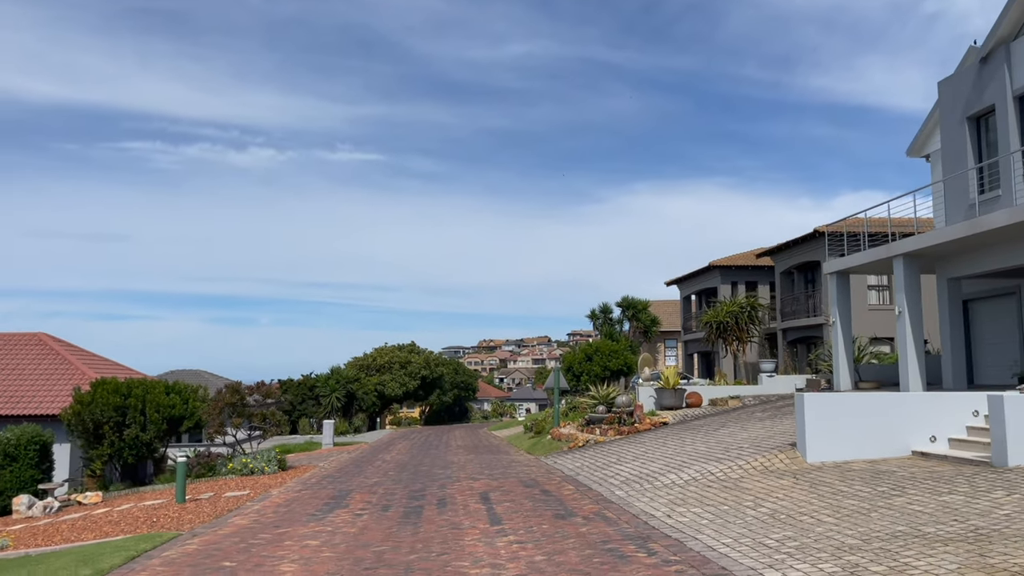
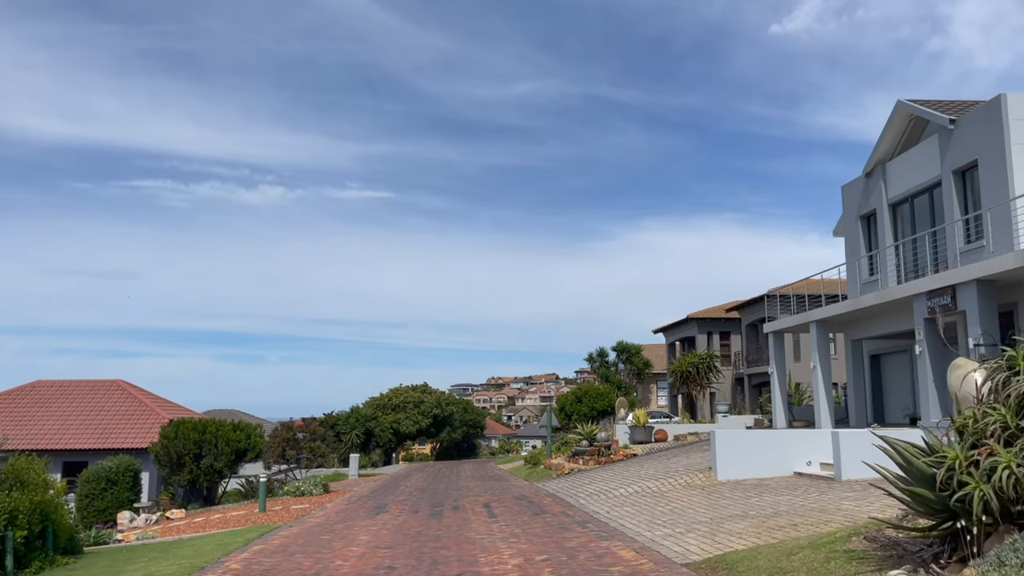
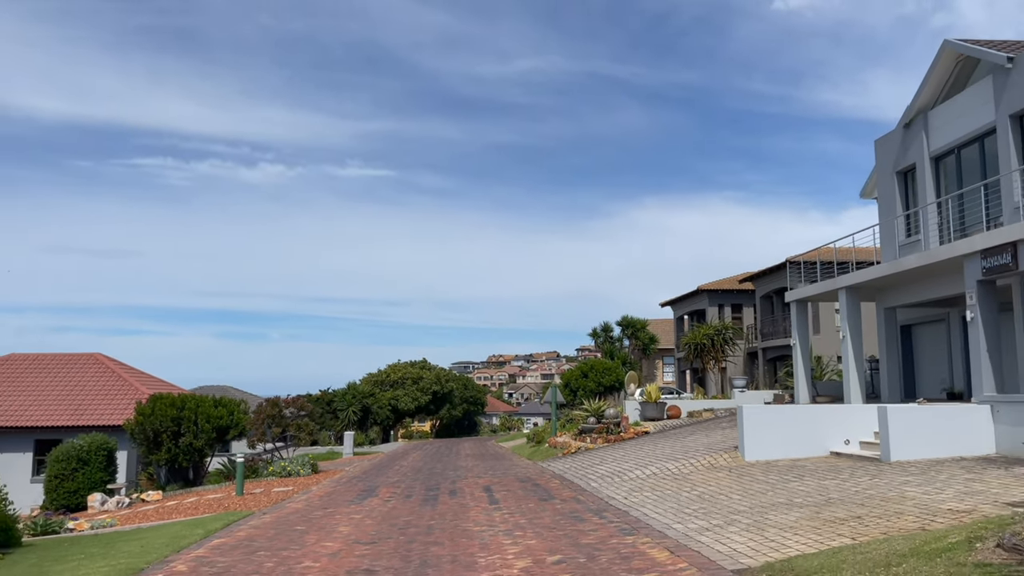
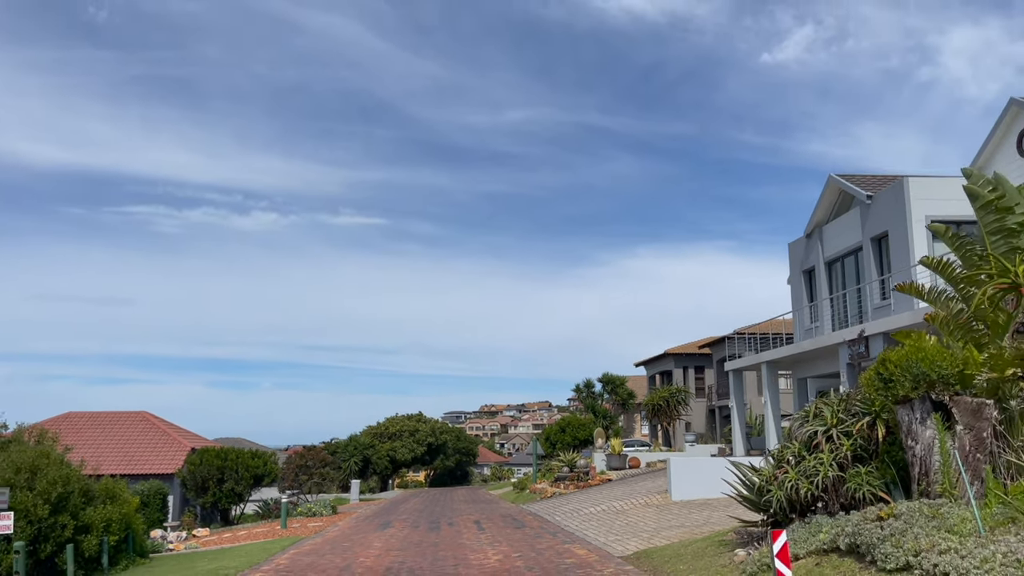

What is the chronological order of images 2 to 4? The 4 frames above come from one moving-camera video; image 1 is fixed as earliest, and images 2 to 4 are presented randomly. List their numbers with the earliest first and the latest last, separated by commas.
3, 2, 4
